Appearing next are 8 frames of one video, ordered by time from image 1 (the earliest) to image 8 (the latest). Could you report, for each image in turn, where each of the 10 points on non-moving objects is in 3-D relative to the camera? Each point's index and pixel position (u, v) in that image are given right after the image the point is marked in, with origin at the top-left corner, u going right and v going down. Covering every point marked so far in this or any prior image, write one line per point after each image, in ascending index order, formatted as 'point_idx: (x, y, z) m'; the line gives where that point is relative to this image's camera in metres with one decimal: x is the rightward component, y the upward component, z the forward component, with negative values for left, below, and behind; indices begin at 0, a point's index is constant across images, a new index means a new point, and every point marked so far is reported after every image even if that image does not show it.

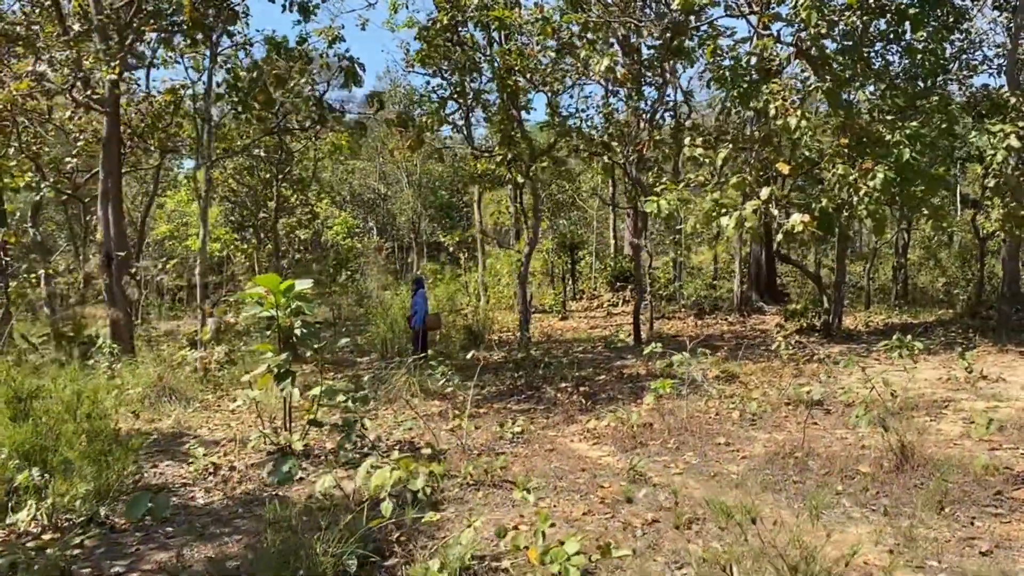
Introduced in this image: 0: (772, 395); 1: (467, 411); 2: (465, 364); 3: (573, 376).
0: (+1.7, -0.7, +5.8) m
1: (-0.3, -0.8, +5.9) m
2: (-0.4, -0.7, +8.6) m
3: (+0.5, -0.7, +7.2) m
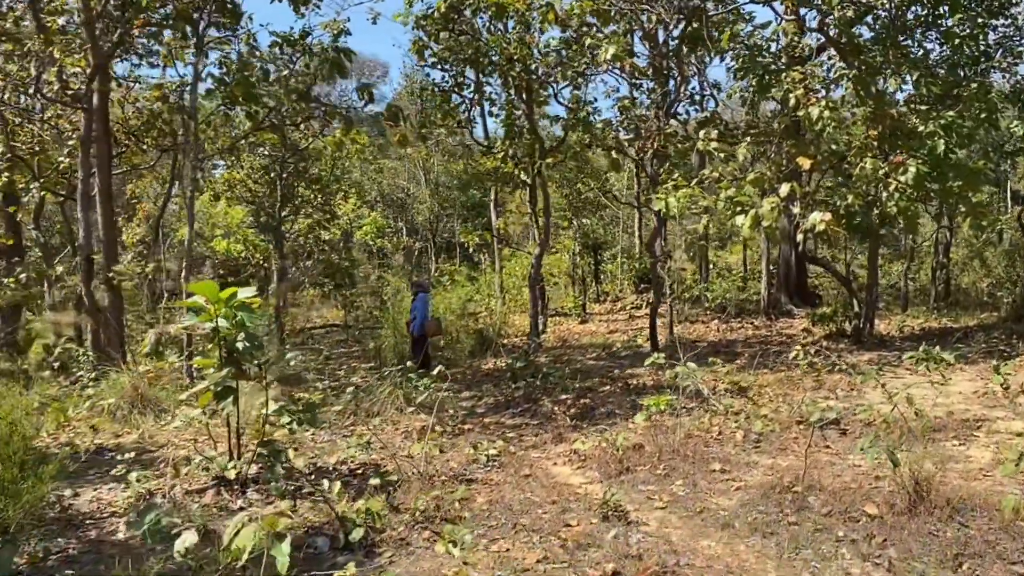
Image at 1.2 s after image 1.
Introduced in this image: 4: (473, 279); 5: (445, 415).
0: (+1.6, -0.7, +5.3) m
1: (-0.4, -0.9, +5.5) m
2: (-0.4, -0.8, +8.2) m
3: (+0.5, -0.7, +6.8) m
4: (-0.6, +0.1, +13.5) m
5: (-0.4, -0.8, +5.9) m
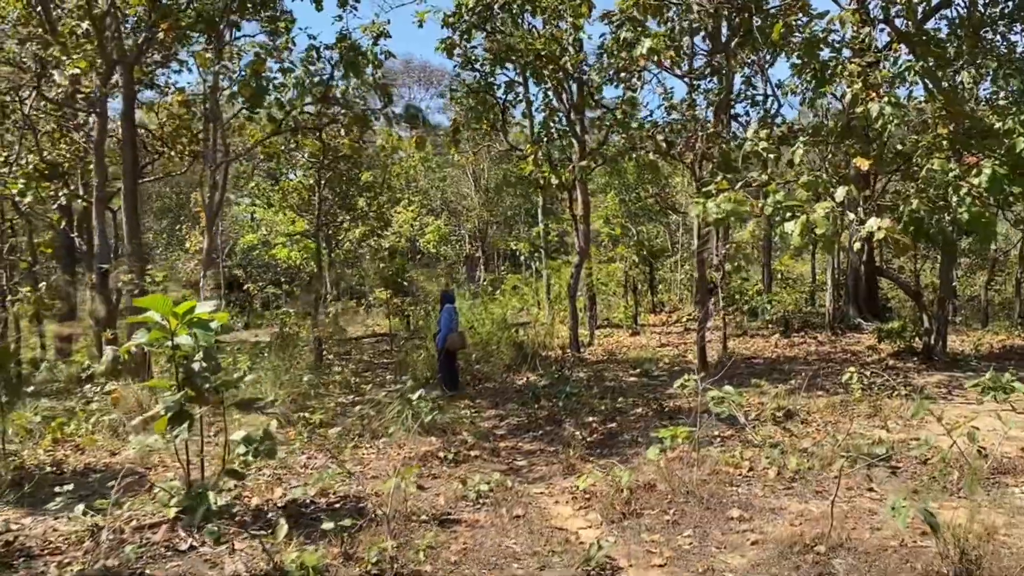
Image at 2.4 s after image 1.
0: (+1.6, -0.8, +4.6) m
1: (-0.3, -0.9, +5.0) m
2: (-0.1, -0.9, +7.7) m
3: (+0.6, -0.8, +6.2) m
4: (+0.2, 0.0, +13.0) m
5: (-0.3, -0.9, +5.5) m
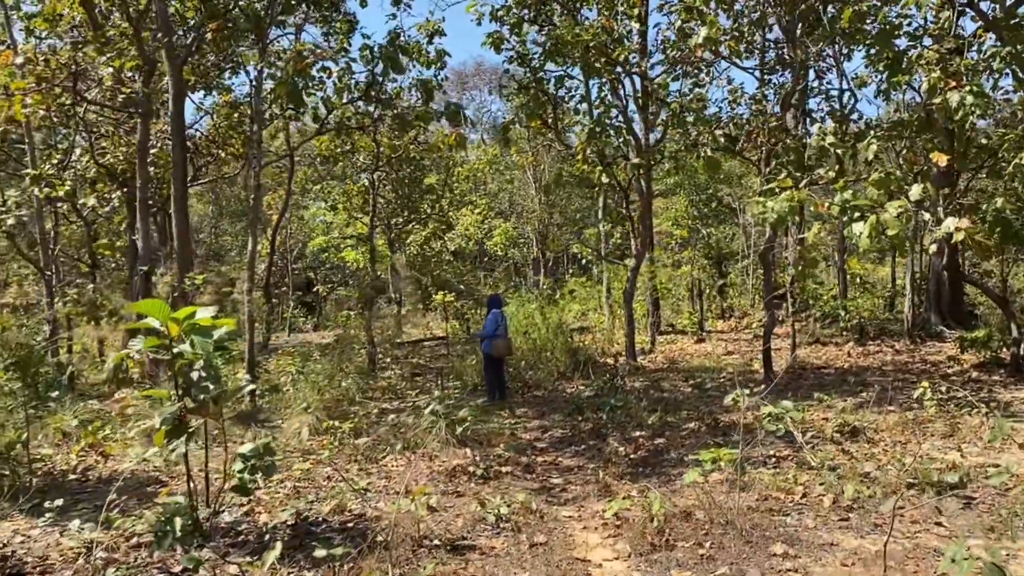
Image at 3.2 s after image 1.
0: (+1.8, -0.8, +4.2) m
1: (-0.1, -1.0, +4.7) m
2: (+0.3, -0.9, +7.4) m
3: (+0.9, -0.9, +5.8) m
4: (+1.0, -0.1, +12.7) m
5: (-0.1, -1.0, +5.2) m
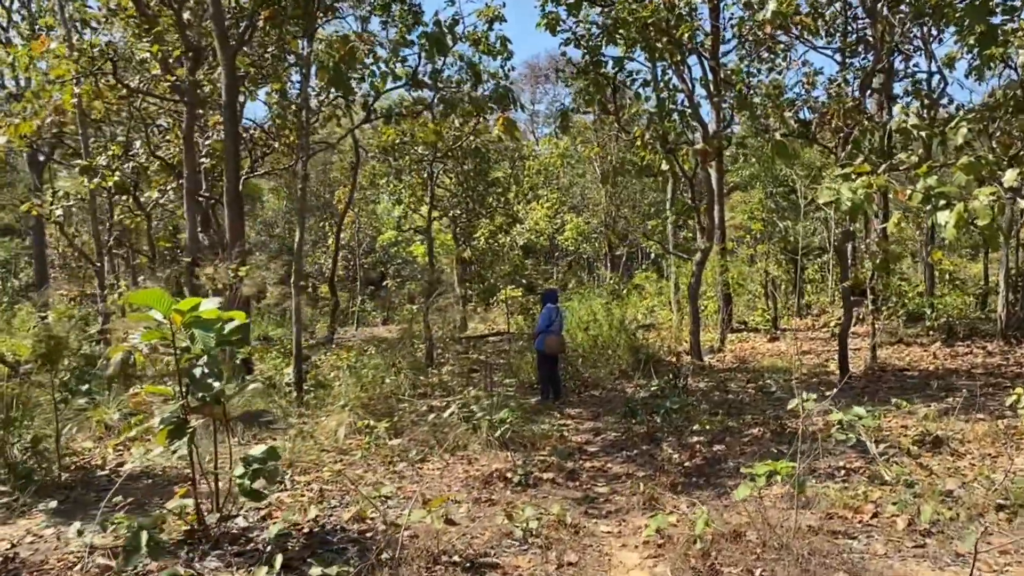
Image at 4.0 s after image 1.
0: (+1.9, -0.8, +3.7) m
1: (+0.1, -0.9, +4.4) m
2: (+0.7, -0.9, +7.0) m
3: (+1.2, -0.8, +5.4) m
4: (+1.9, 0.0, +12.2) m
5: (+0.1, -0.9, +4.9) m
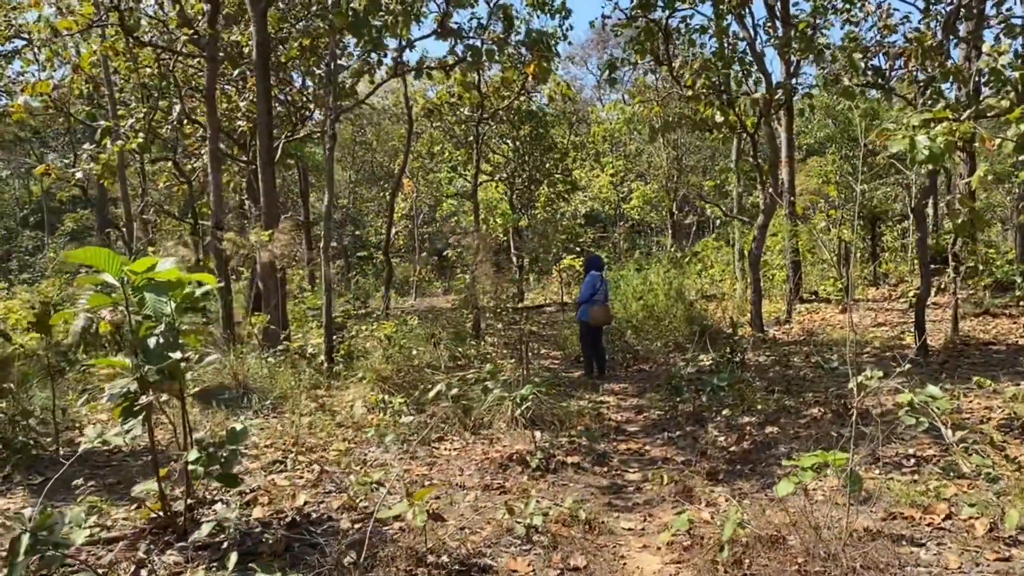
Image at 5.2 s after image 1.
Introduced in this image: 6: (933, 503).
0: (+2.0, -0.7, +3.1) m
1: (+0.2, -0.8, +3.9) m
2: (+1.0, -0.6, +6.5) m
3: (+1.4, -0.6, +4.9) m
4: (+2.6, +0.4, +11.5) m
5: (+0.3, -0.7, +4.4) m
6: (+1.5, -0.7, +3.1) m
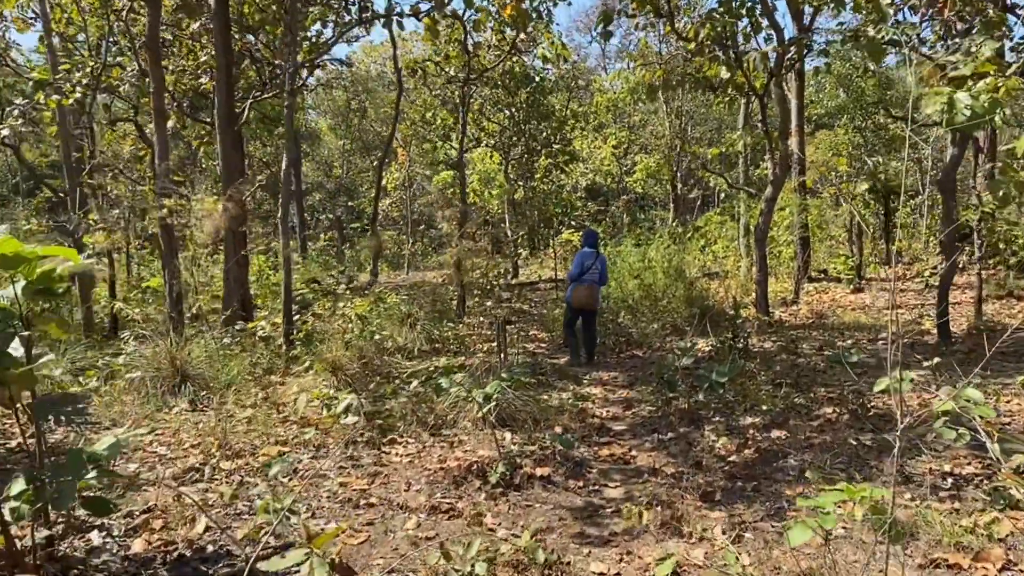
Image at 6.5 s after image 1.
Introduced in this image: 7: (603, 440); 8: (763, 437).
0: (+1.8, -0.6, +2.4) m
1: (0.0, -0.7, +3.3) m
2: (+0.9, -0.5, +5.8) m
3: (+1.2, -0.5, +4.2) m
4: (+2.5, +0.7, +10.9) m
5: (+0.1, -0.6, +3.8) m
6: (+1.3, -0.7, +2.4) m
7: (+0.4, -0.7, +4.0) m
8: (+1.1, -0.6, +3.8) m
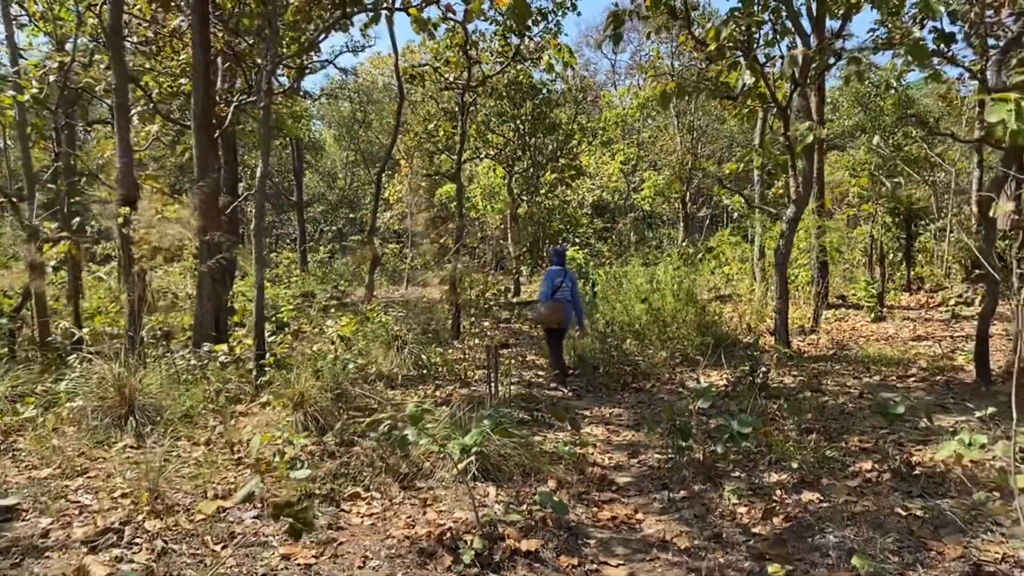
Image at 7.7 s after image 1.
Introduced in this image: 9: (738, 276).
0: (+1.7, -0.8, +1.9) m
1: (-0.1, -0.8, +2.7) m
2: (+0.8, -0.6, +5.3) m
3: (+1.2, -0.7, +3.7) m
4: (+2.5, +0.4, +10.3) m
5: (0.0, -0.8, +3.2) m
6: (+1.2, -0.8, +1.8) m
7: (+0.4, -0.8, +3.4) m
8: (+1.0, -0.8, +3.2) m
9: (+2.4, +0.1, +9.7) m
